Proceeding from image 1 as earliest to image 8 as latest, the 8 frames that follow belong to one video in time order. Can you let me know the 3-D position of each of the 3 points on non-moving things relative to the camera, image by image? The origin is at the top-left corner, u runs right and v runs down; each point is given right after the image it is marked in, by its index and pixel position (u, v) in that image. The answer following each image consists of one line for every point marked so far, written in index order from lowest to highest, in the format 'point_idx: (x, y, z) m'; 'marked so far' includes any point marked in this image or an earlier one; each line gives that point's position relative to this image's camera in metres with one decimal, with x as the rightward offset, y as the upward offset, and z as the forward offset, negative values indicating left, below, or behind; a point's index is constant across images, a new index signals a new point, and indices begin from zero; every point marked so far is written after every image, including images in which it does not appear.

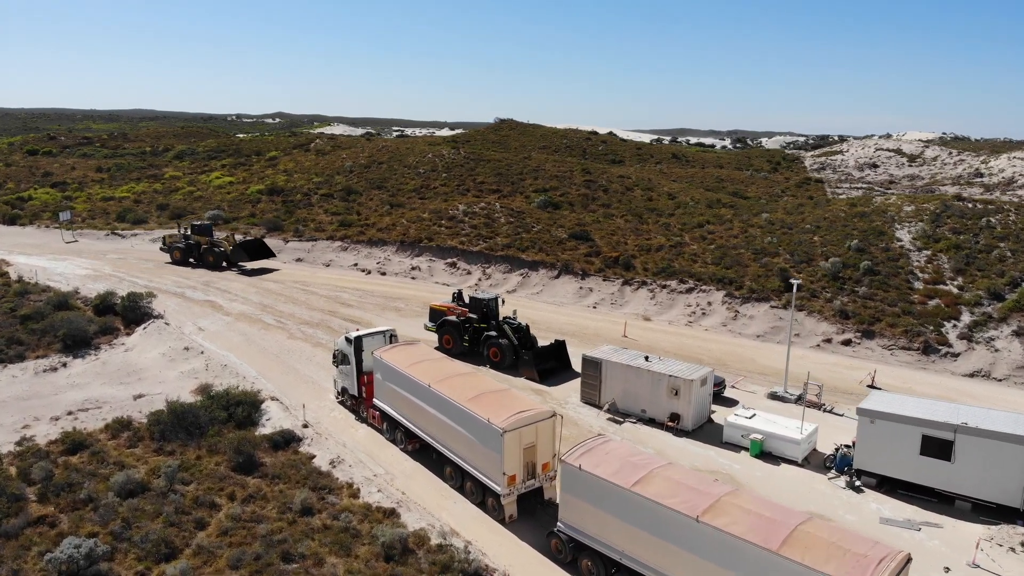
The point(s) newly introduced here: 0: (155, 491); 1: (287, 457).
0: (-6.8, -3.9, +16.0) m
1: (-4.9, -3.7, +18.4) m
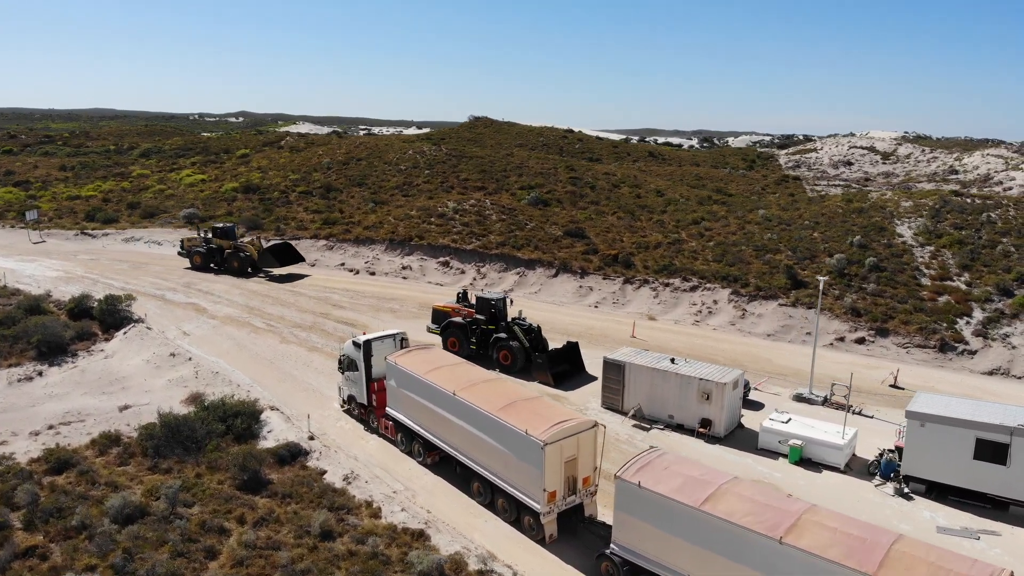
0: (-6.1, -3.9, +14.4) m
1: (-4.3, -3.8, +16.9) m
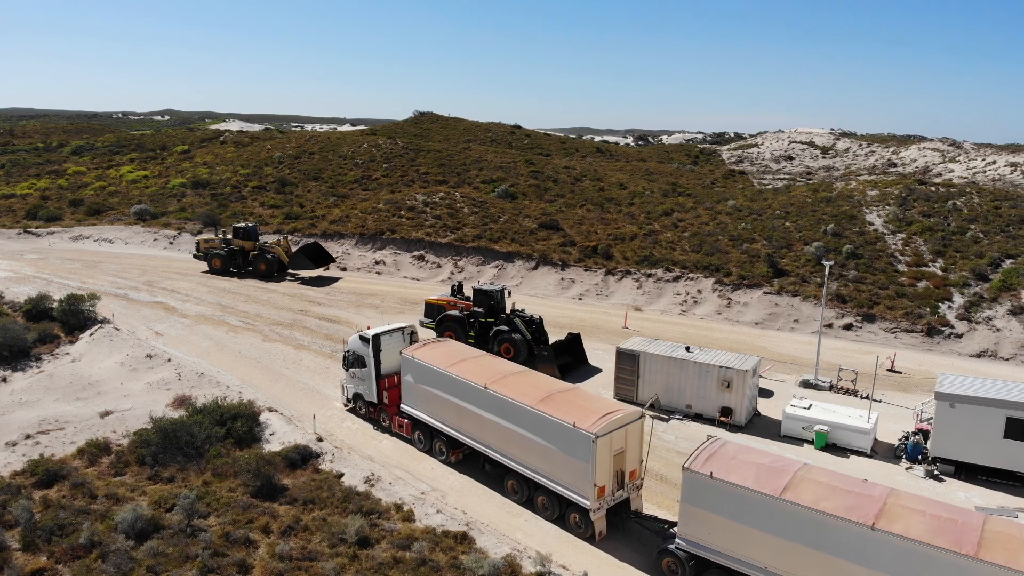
0: (-5.3, -3.7, +13.1) m
1: (-3.7, -3.6, +15.7) m
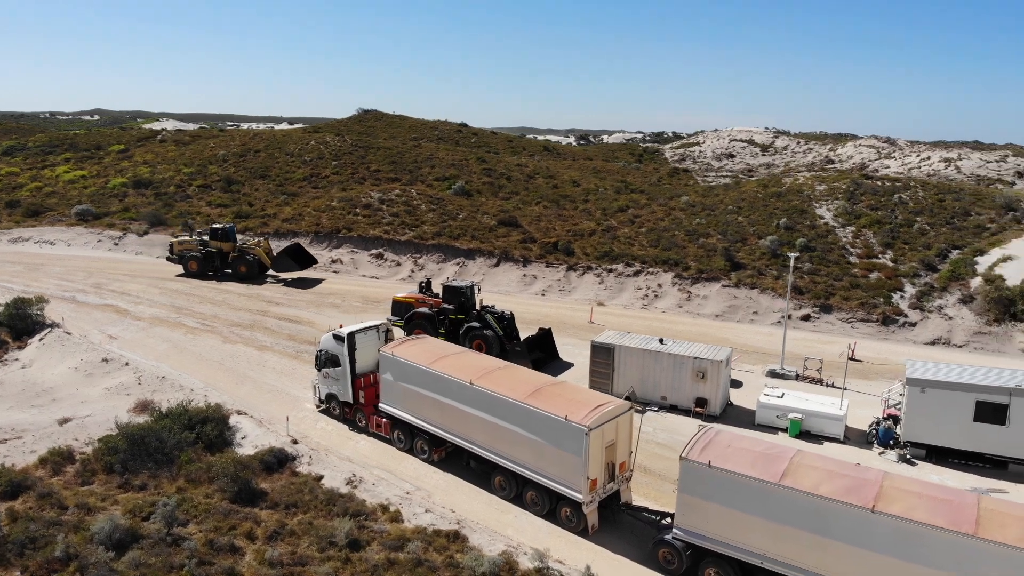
0: (-5.3, -3.7, +12.5) m
1: (-4.0, -3.5, +15.3) m
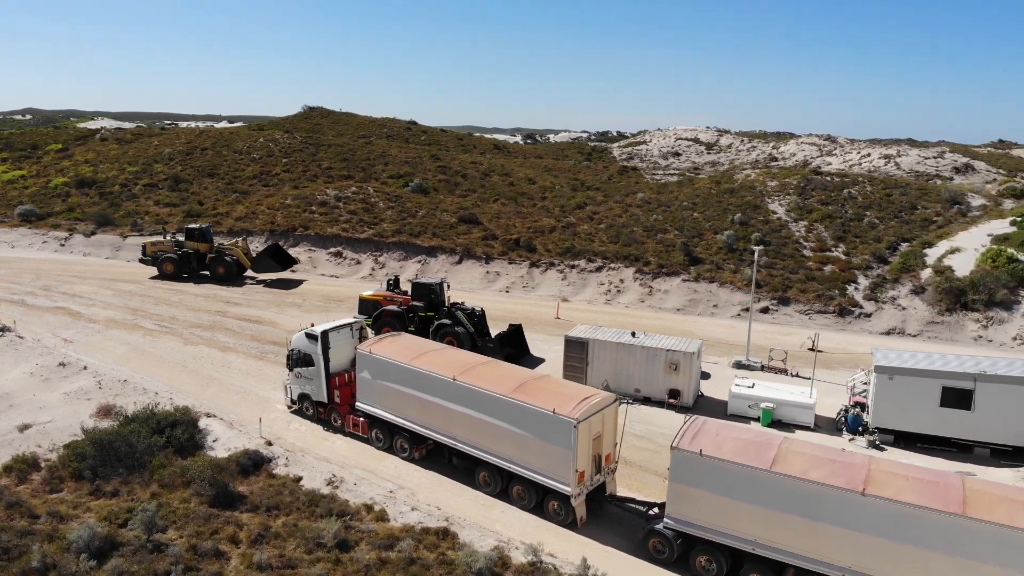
0: (-5.4, -3.7, +12.0) m
1: (-4.3, -3.5, +14.9) m
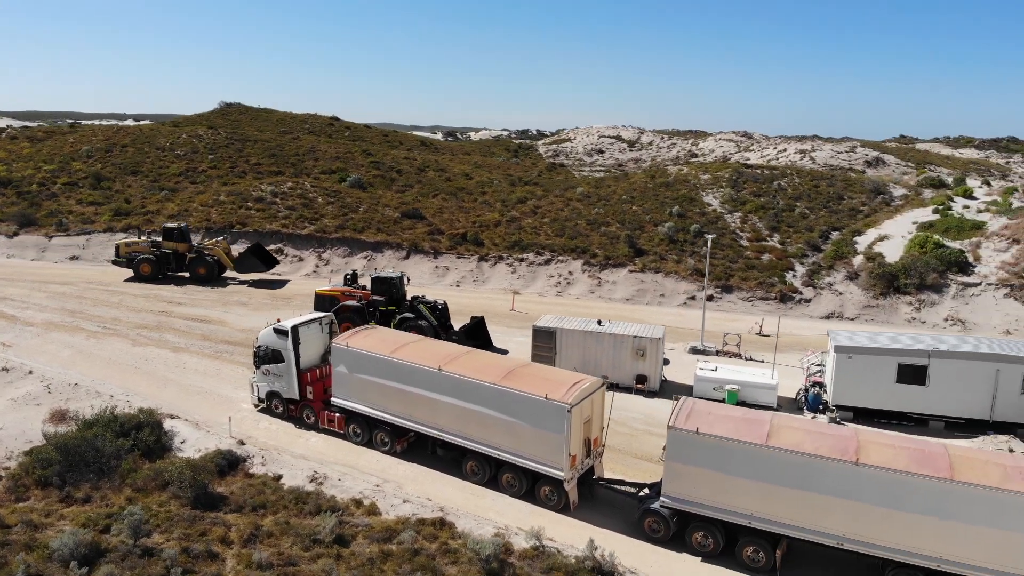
0: (-5.4, -3.6, +11.5) m
1: (-4.5, -3.4, +14.4) m
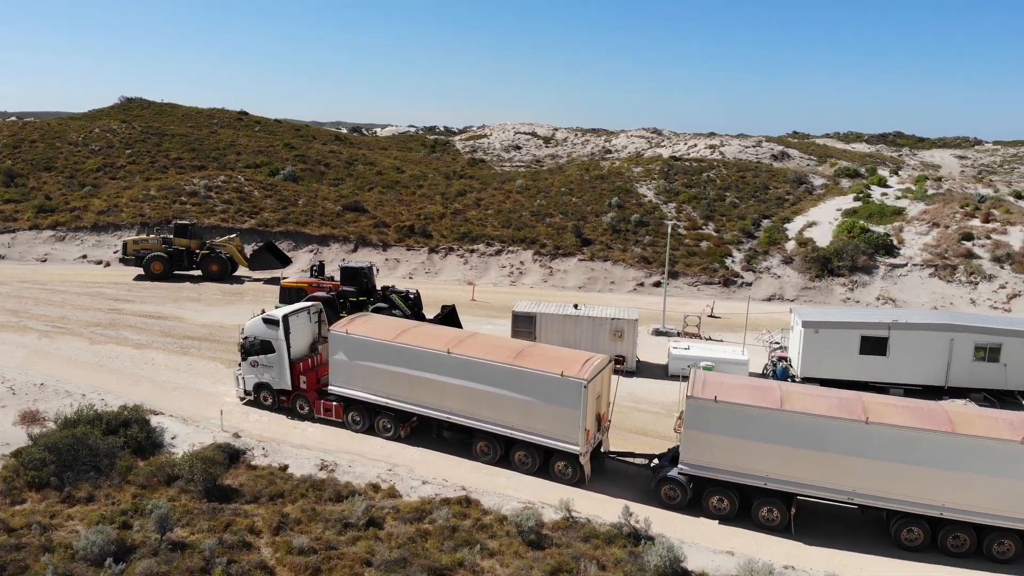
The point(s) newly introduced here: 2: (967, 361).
0: (-4.8, -3.4, +11.1) m
1: (-4.3, -3.1, +14.2) m
2: (+10.1, -1.7, +18.8) m
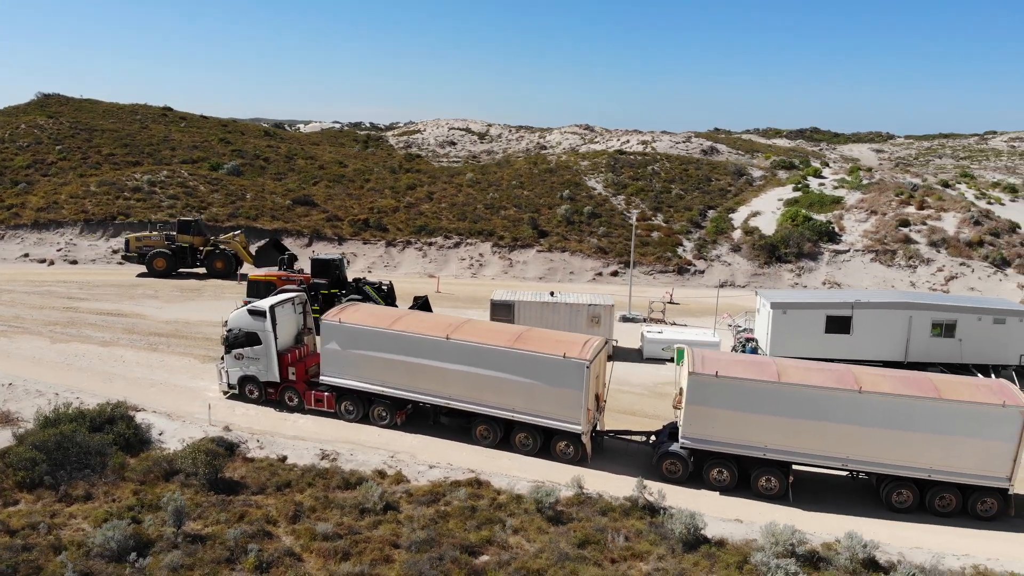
0: (-4.4, -3.2, +10.9) m
1: (-4.2, -3.0, +14.0) m
2: (+9.7, -1.2, +19.8) m
